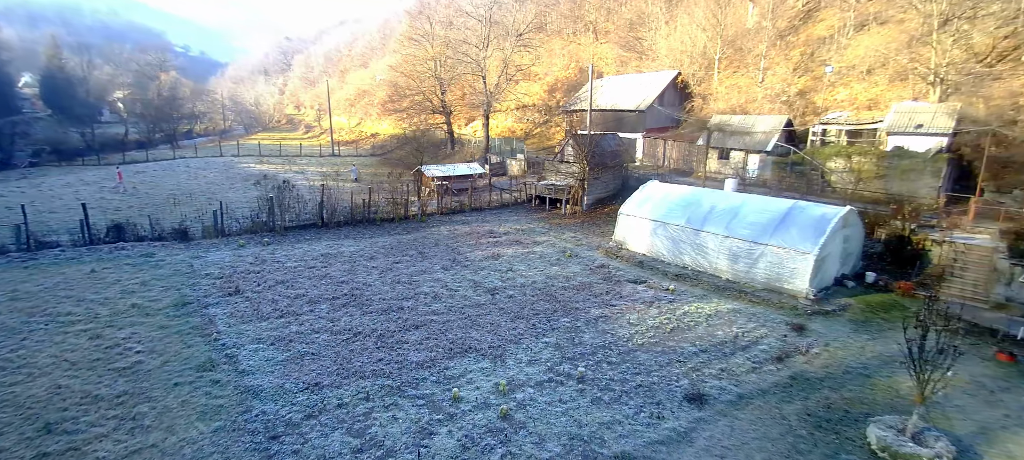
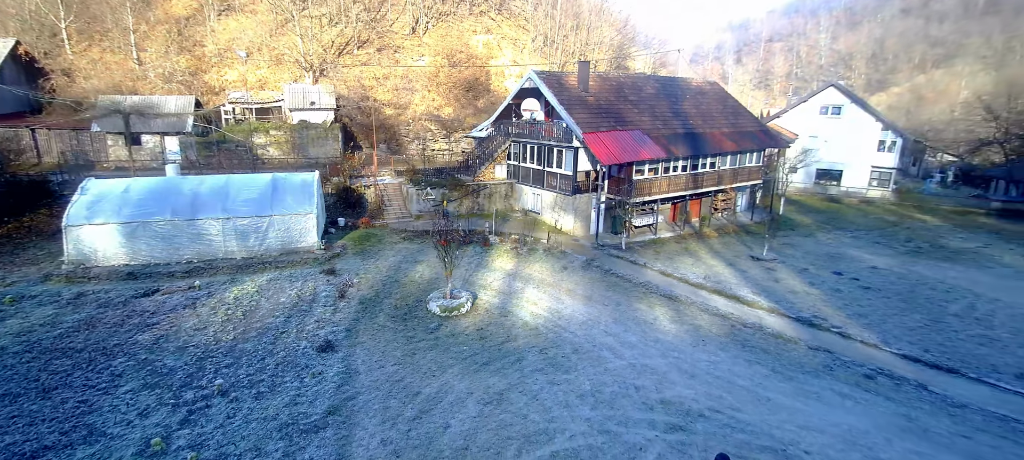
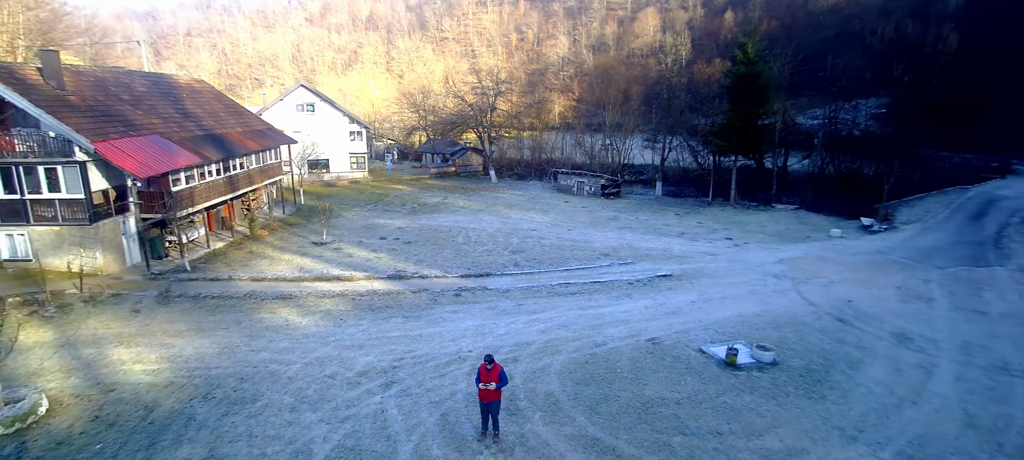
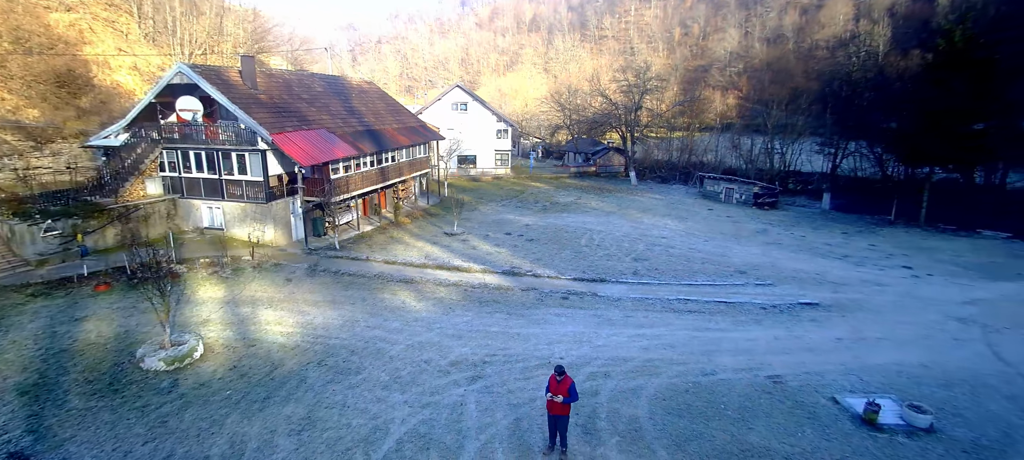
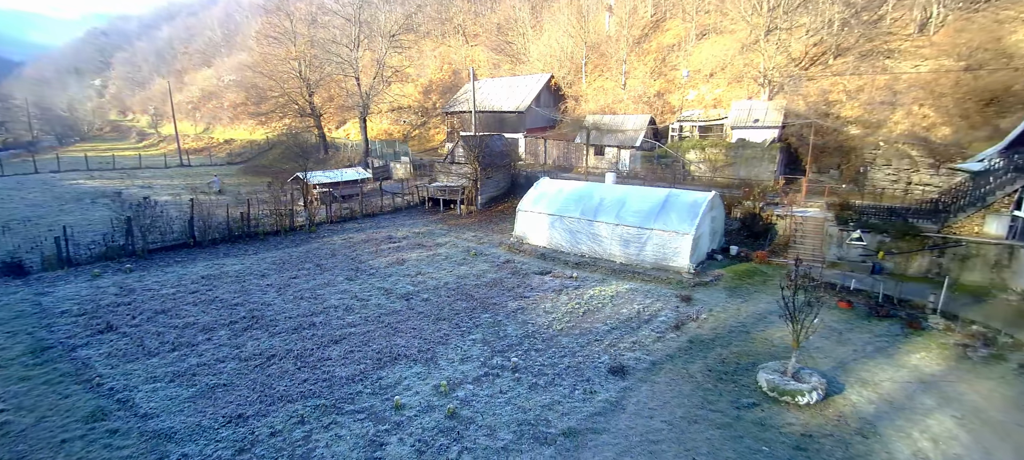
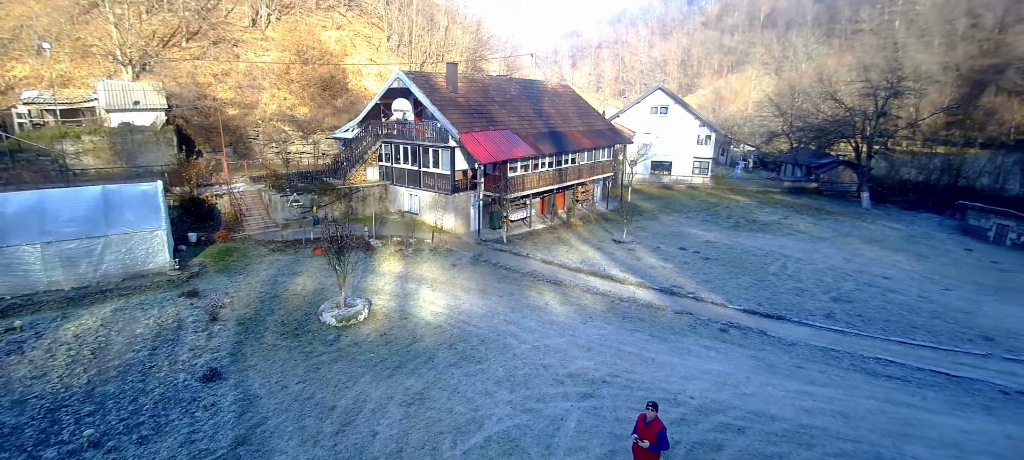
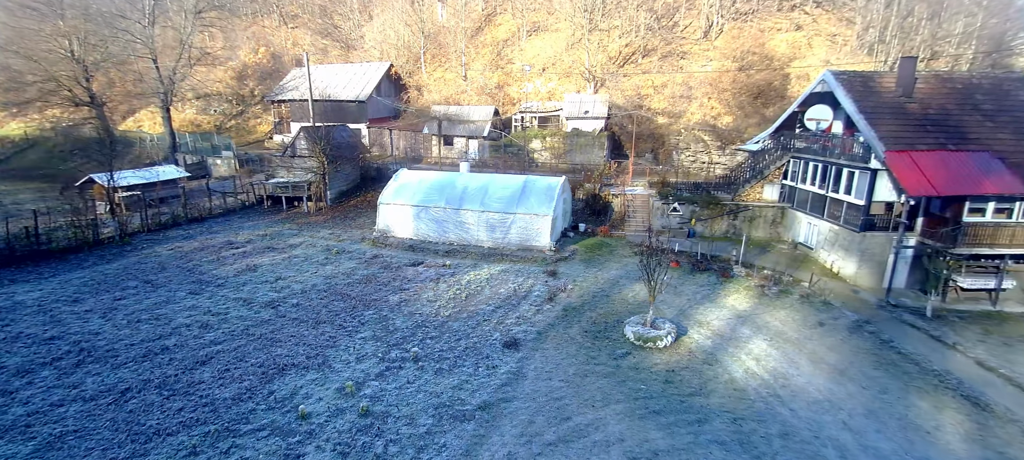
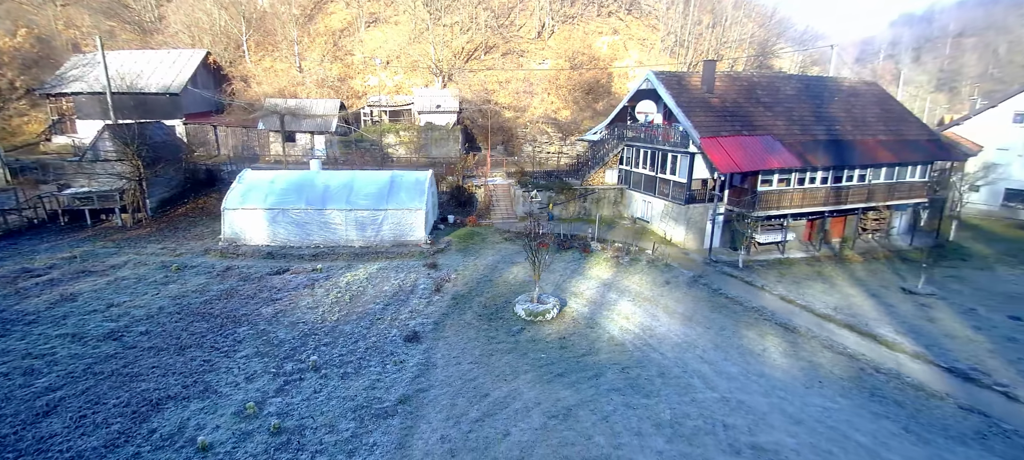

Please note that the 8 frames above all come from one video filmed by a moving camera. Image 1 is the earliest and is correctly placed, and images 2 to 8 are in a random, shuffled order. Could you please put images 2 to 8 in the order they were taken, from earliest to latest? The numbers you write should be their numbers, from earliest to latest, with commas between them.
5, 7, 8, 2, 6, 4, 3
